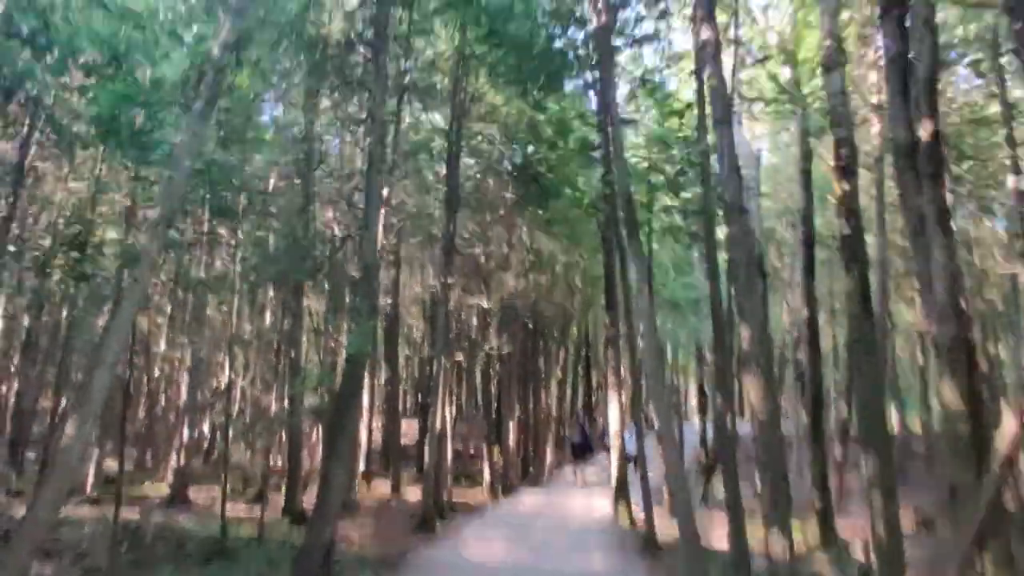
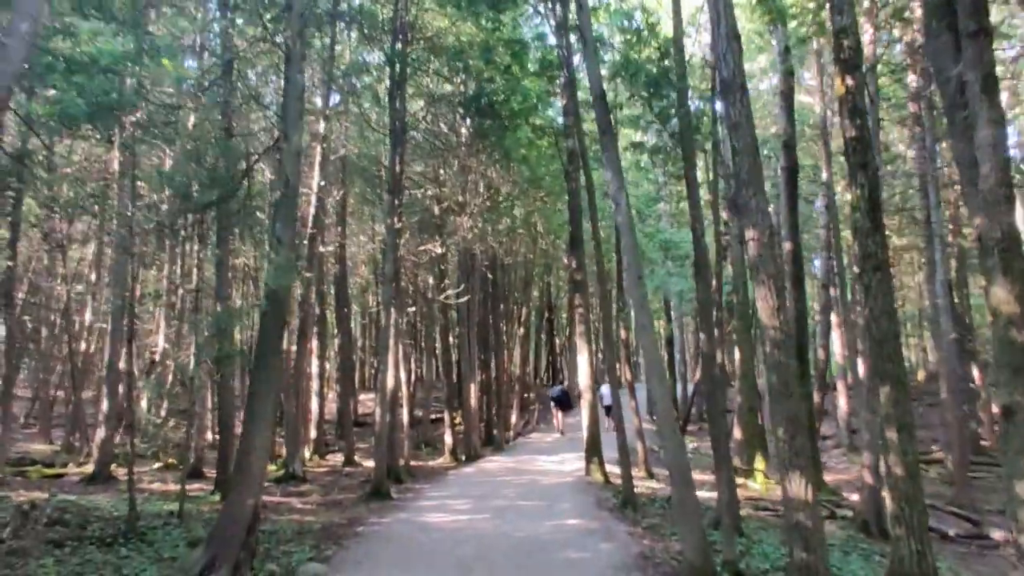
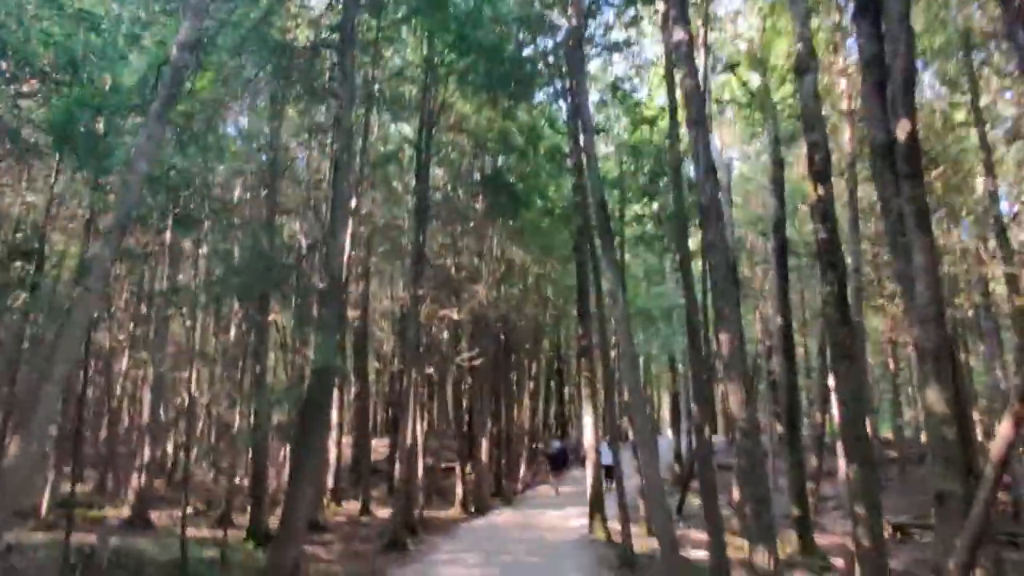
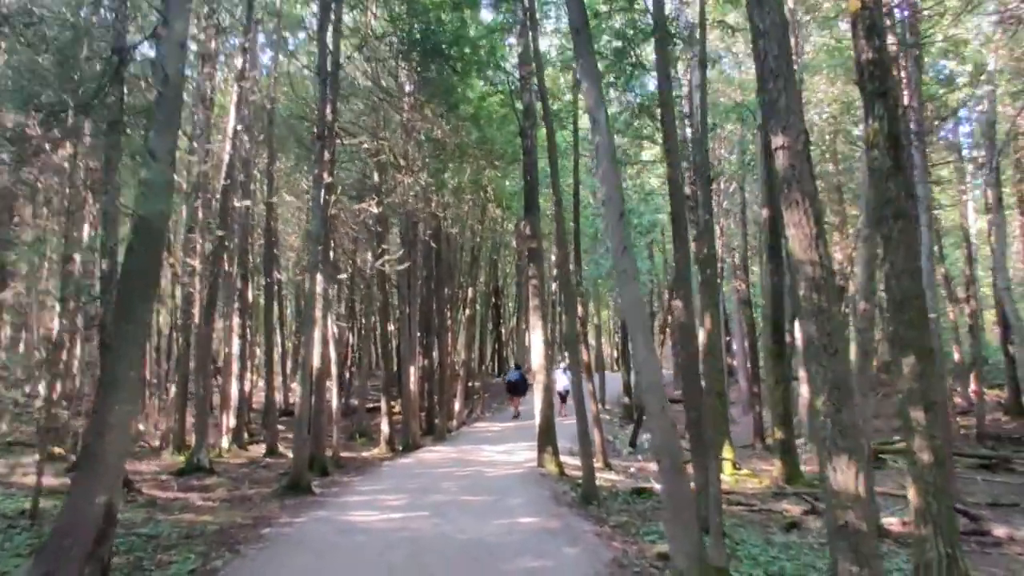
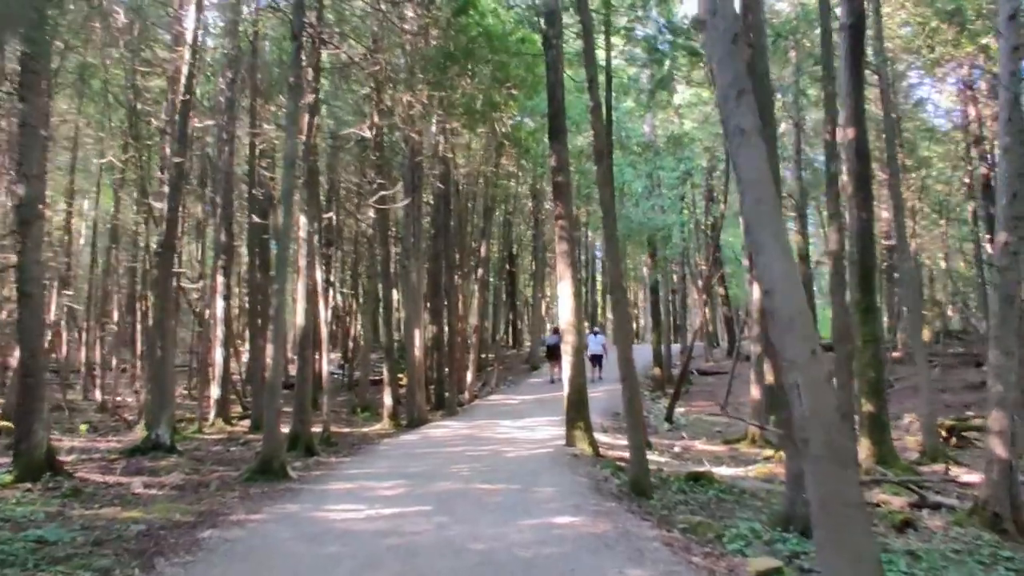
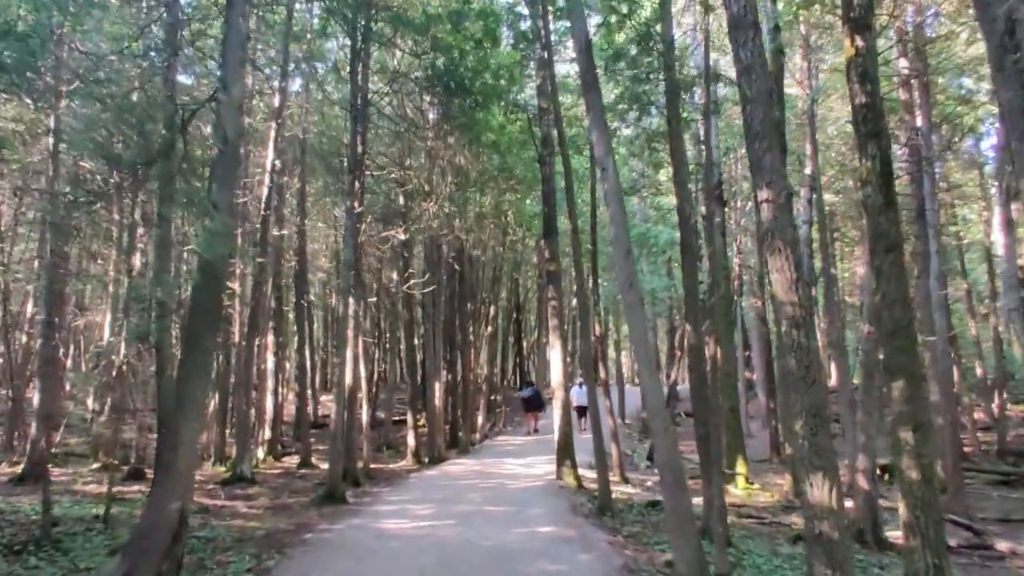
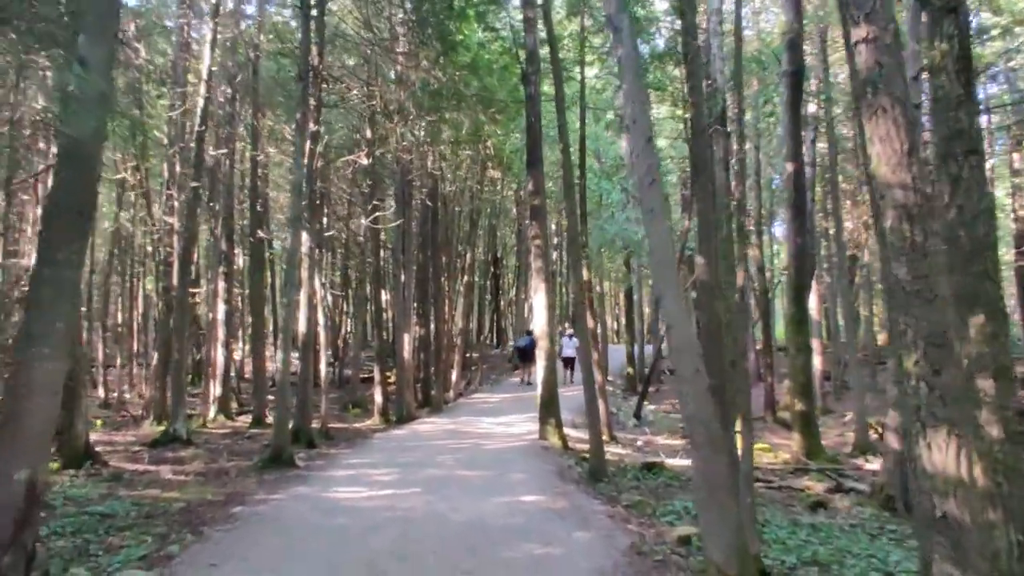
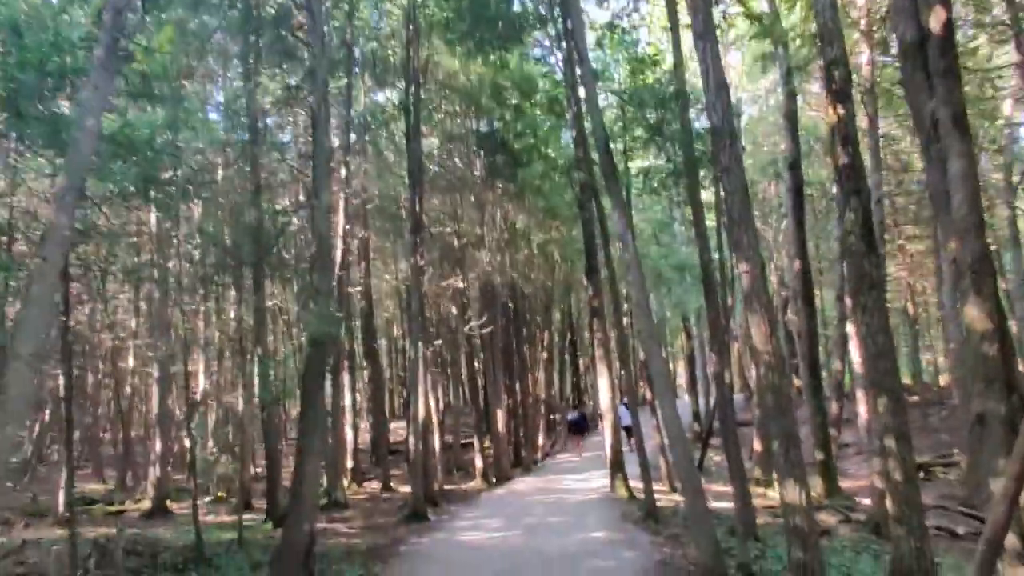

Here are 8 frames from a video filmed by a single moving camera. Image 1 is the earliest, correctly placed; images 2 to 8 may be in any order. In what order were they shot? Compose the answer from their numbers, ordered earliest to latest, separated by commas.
3, 8, 2, 6, 4, 7, 5
